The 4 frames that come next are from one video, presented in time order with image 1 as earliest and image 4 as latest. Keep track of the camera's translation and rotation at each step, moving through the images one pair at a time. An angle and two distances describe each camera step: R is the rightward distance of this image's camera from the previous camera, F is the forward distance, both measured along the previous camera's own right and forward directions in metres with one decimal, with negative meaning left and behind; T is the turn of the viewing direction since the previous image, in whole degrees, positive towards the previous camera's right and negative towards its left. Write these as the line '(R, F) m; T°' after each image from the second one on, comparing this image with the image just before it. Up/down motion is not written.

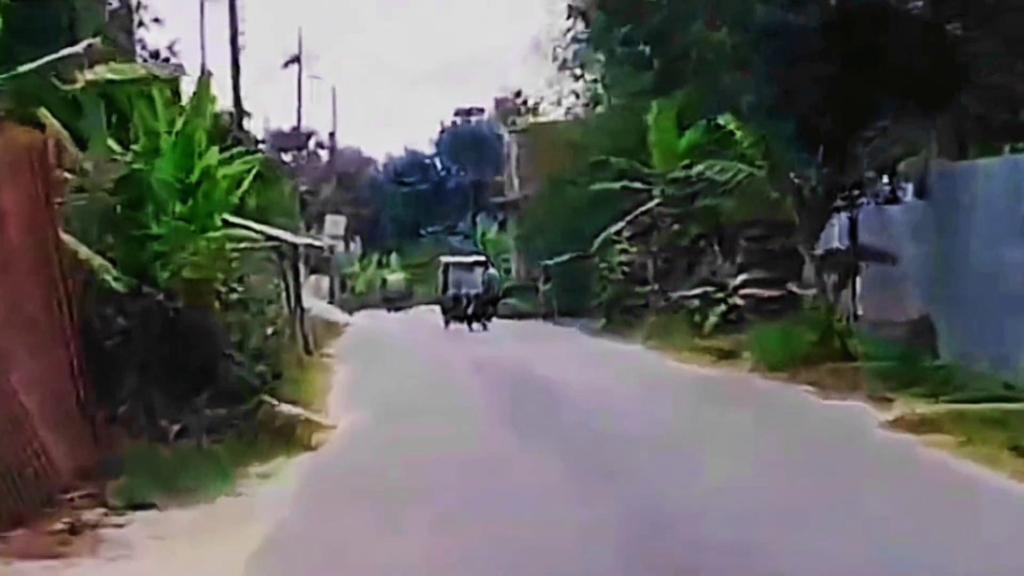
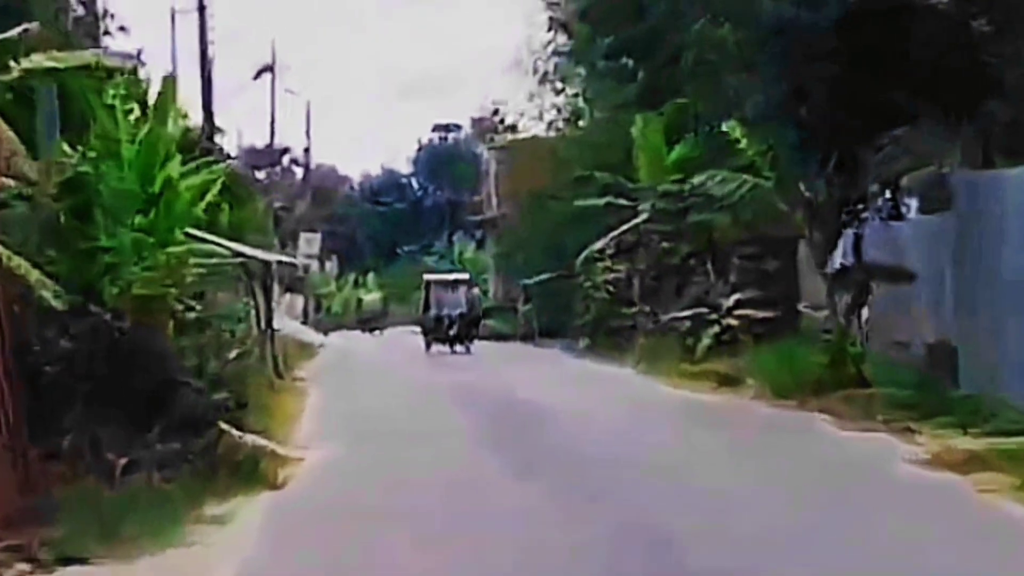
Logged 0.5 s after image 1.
(-0.1, +0.8) m; +1°
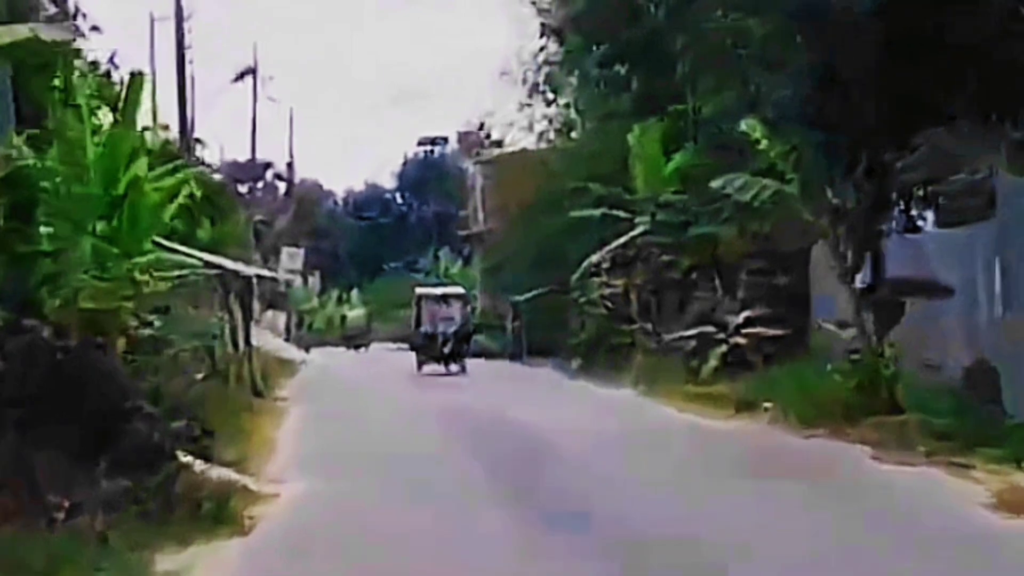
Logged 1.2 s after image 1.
(-0.1, +0.9) m; +1°
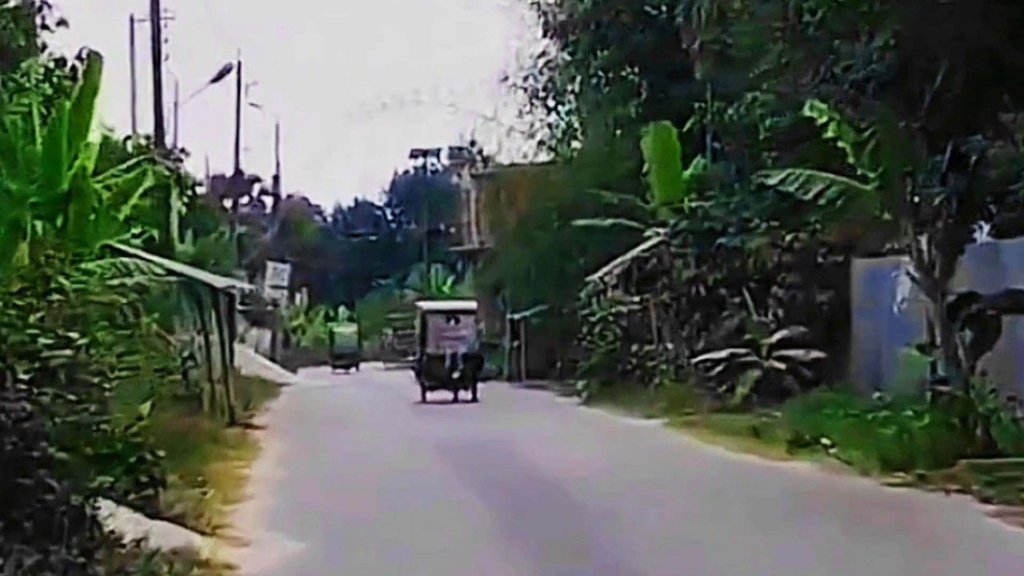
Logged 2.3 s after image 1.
(-0.1, +1.4) m; 0°
